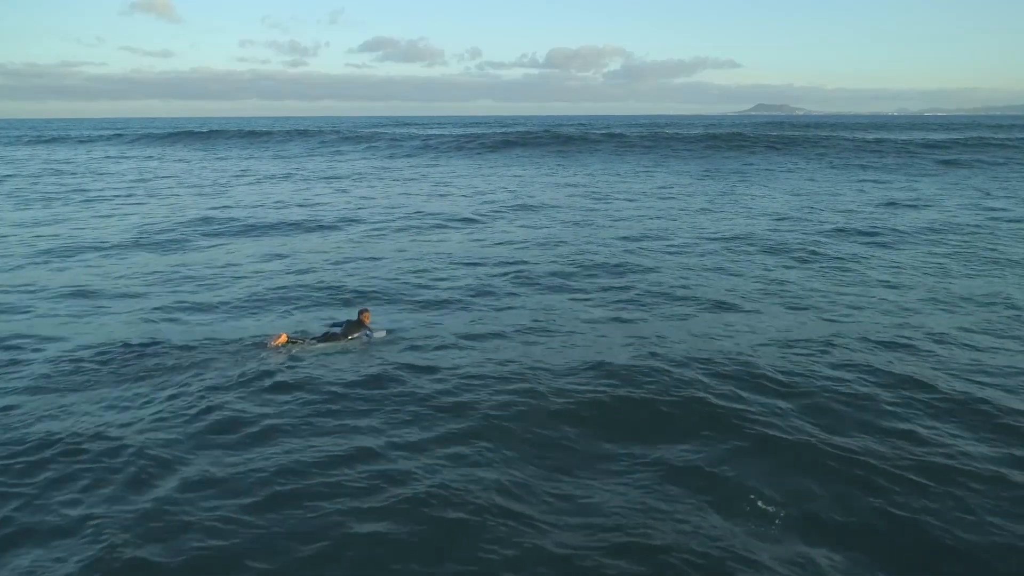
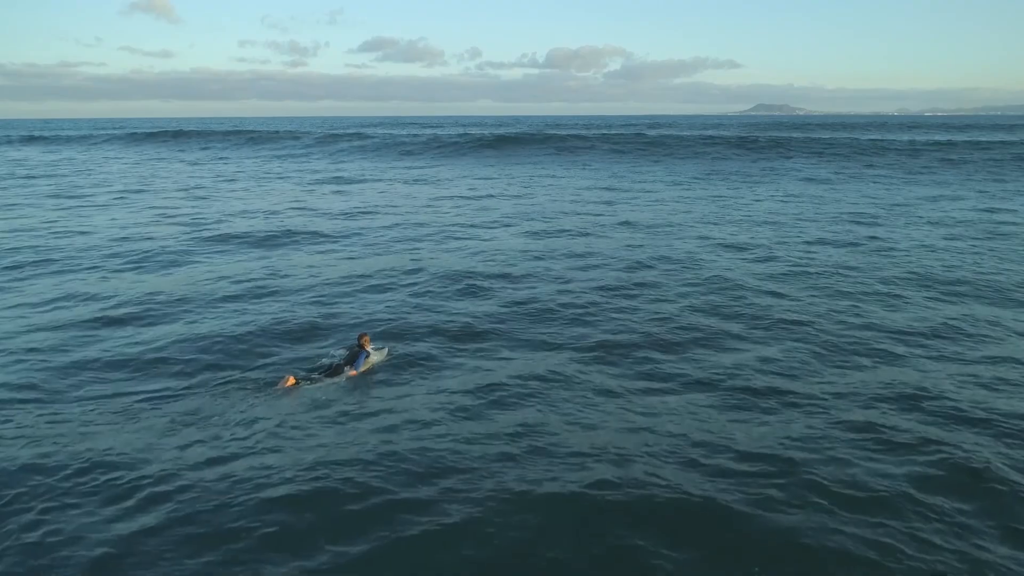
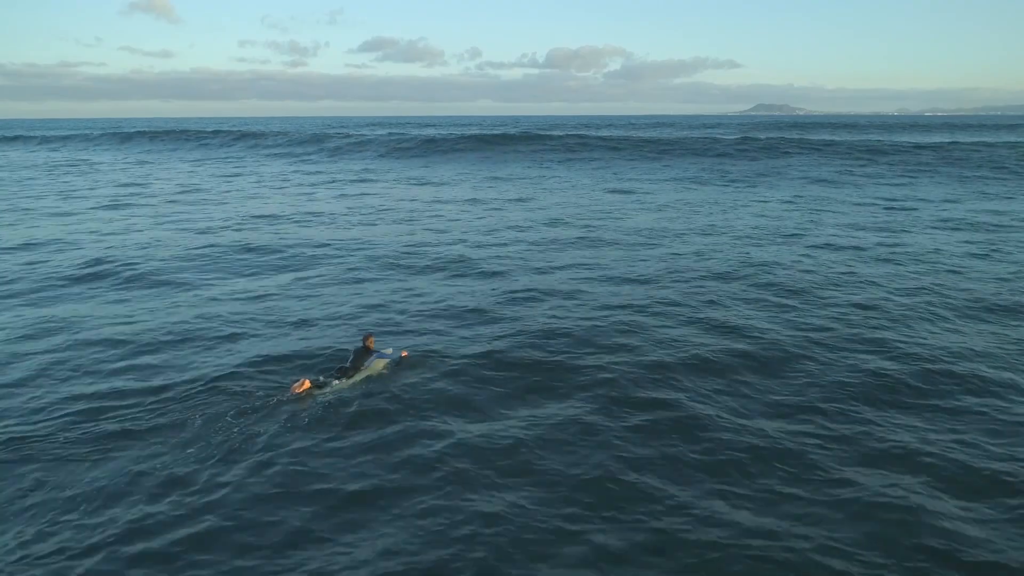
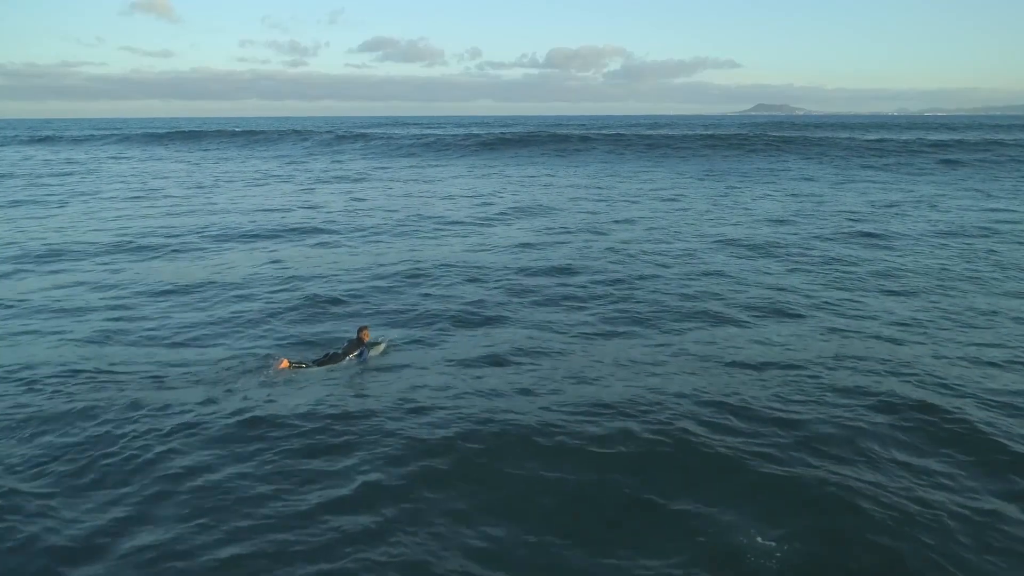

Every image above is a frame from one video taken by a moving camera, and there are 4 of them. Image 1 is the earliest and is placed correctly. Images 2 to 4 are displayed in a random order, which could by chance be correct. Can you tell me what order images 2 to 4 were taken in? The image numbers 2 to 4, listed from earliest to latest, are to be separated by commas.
4, 2, 3
